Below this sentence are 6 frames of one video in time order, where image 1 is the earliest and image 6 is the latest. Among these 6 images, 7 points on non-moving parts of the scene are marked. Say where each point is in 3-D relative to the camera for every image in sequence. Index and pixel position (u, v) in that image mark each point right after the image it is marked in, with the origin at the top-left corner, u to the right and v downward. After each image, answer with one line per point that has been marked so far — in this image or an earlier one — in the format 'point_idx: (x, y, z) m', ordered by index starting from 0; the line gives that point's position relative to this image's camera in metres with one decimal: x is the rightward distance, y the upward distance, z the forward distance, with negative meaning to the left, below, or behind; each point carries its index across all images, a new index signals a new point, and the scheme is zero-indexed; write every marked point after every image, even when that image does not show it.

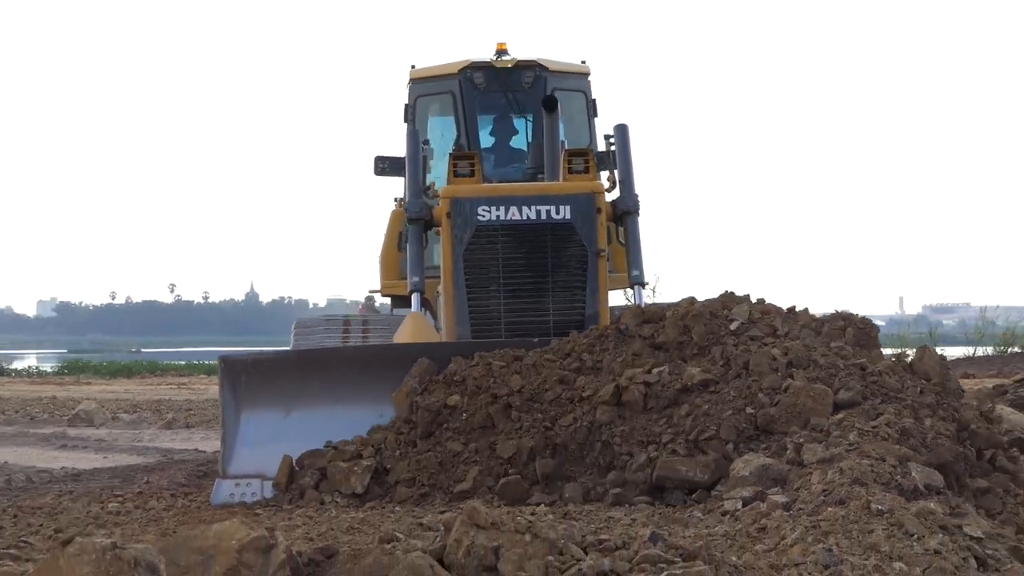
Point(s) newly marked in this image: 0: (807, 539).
0: (+1.0, -0.9, +3.5) m
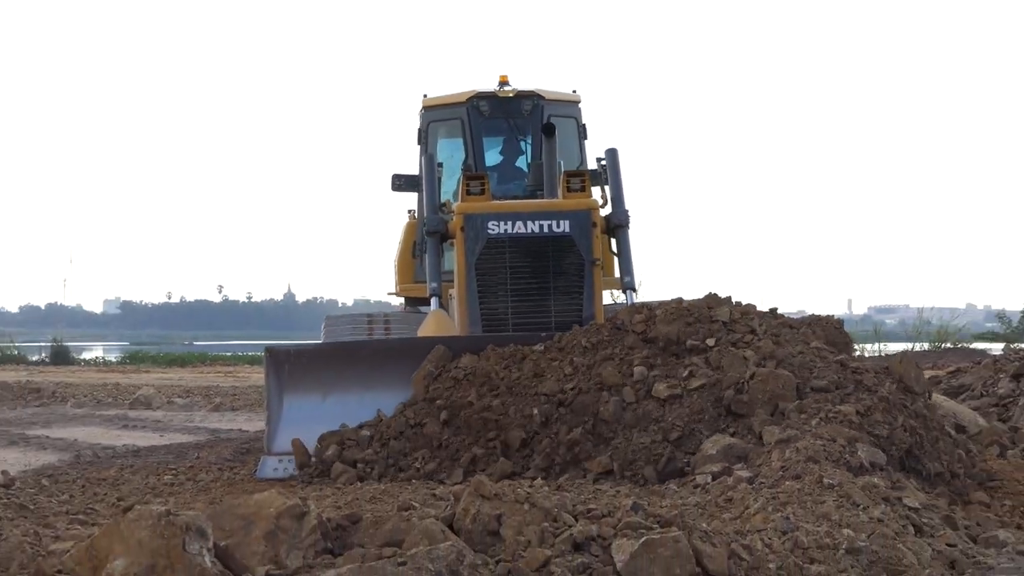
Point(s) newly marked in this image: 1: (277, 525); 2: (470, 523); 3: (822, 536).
0: (+1.0, -0.9, +4.0) m
1: (-0.9, -0.9, +4.1) m
2: (-0.2, -0.9, +4.1) m
3: (+1.2, -0.9, +3.9) m
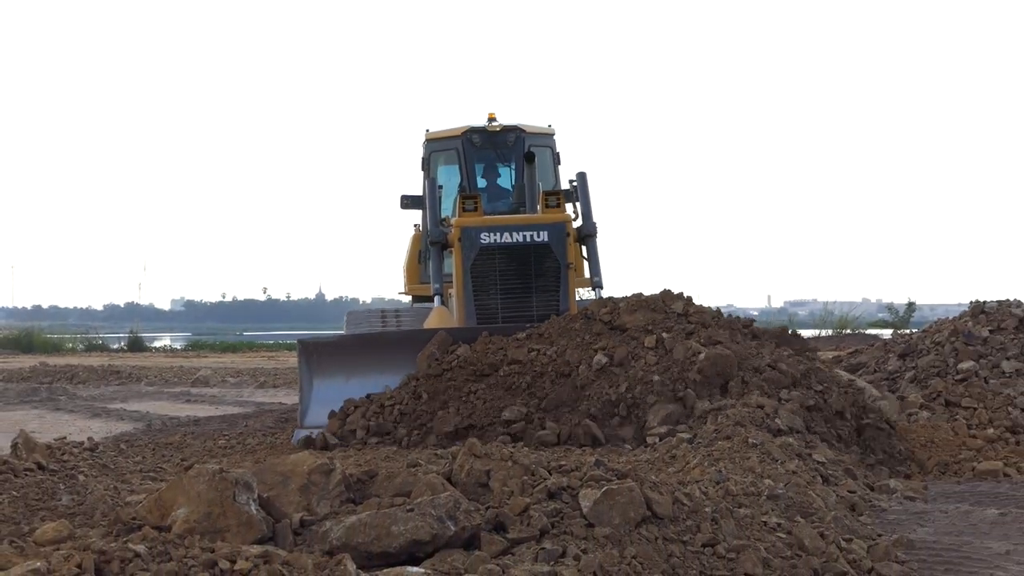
0: (+0.9, -0.9, +4.9) m
1: (-1.0, -0.9, +5.0) m
2: (-0.2, -0.9, +5.0) m
3: (+1.1, -0.9, +4.8) m
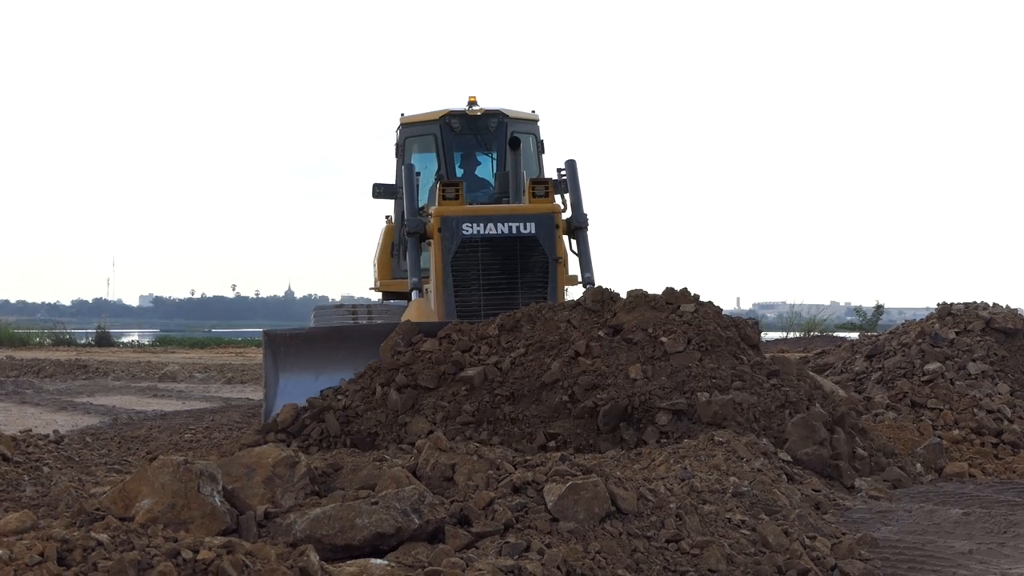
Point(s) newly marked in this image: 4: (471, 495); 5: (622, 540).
0: (+0.8, -0.9, +4.9) m
1: (-1.2, -0.9, +5.0) m
2: (-0.4, -0.9, +5.0) m
3: (+0.9, -0.9, +4.8) m
4: (-0.2, -1.0, +4.8) m
5: (+0.5, -1.1, +4.5) m
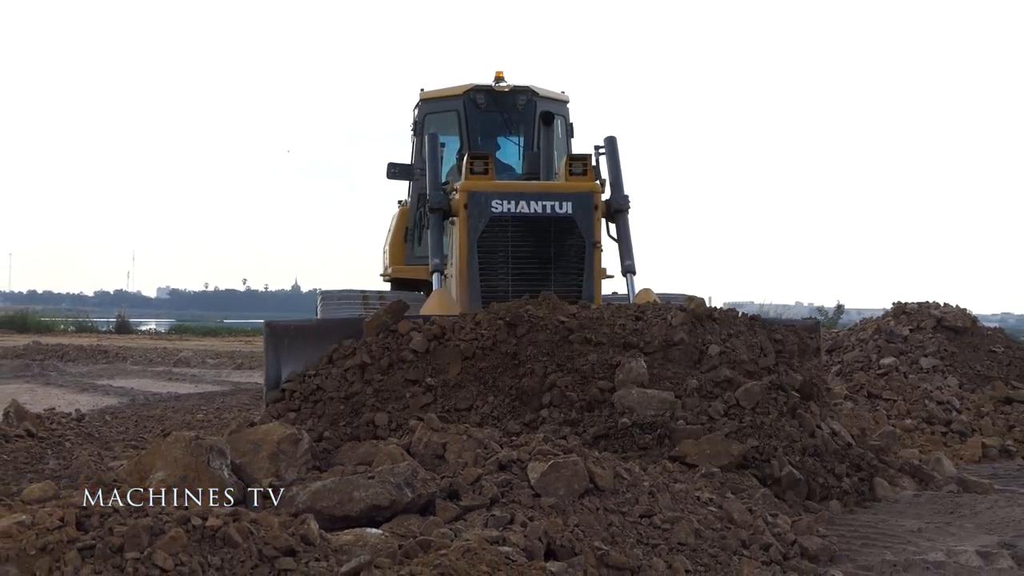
0: (+0.7, -0.8, +5.3) m
1: (-1.2, -0.9, +5.4) m
2: (-0.5, -0.9, +5.4) m
3: (+0.9, -0.9, +5.2) m
4: (-0.3, -0.9, +5.2) m
5: (+0.4, -1.1, +4.9) m
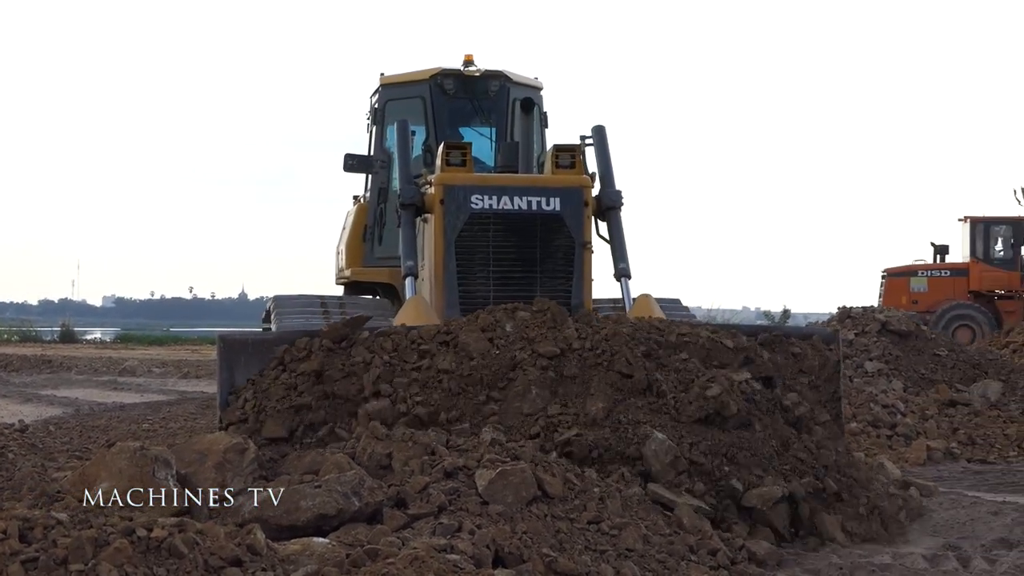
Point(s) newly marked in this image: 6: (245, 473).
0: (+0.4, -0.9, +5.3) m
1: (-1.5, -0.9, +5.3) m
2: (-0.7, -0.9, +5.4) m
3: (+0.6, -0.9, +5.2) m
4: (-0.5, -1.0, +5.2) m
5: (+0.2, -1.1, +4.9) m
6: (-1.4, -1.0, +5.3) m
